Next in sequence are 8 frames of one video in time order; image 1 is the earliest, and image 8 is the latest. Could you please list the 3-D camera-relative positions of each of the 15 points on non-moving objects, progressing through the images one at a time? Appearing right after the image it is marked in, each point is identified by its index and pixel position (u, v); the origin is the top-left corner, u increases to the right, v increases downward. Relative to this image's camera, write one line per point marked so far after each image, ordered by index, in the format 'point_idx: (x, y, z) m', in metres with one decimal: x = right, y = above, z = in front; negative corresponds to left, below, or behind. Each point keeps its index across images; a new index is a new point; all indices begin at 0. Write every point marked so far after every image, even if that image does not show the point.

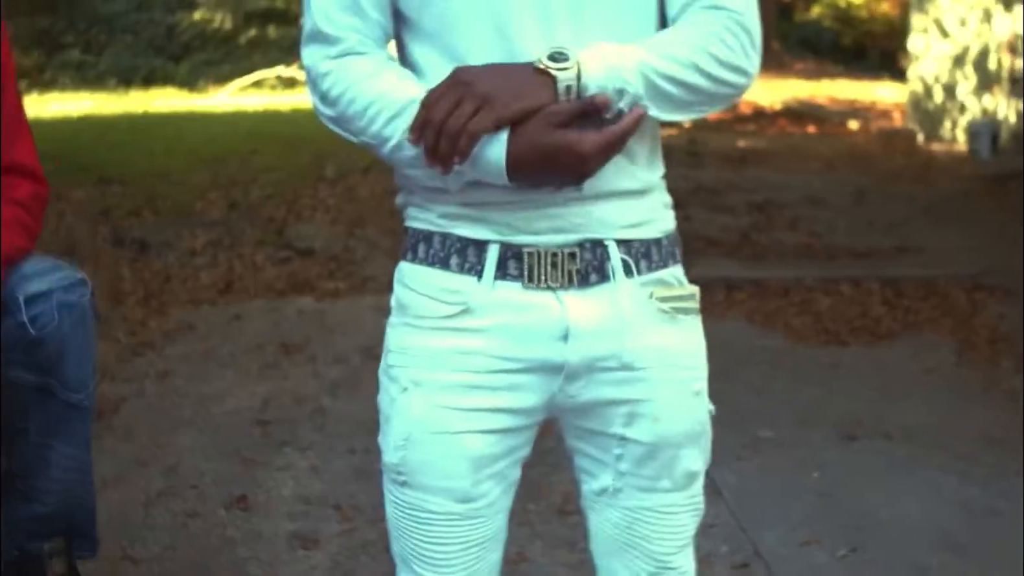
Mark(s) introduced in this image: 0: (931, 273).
0: (+2.7, +0.1, +6.4) m
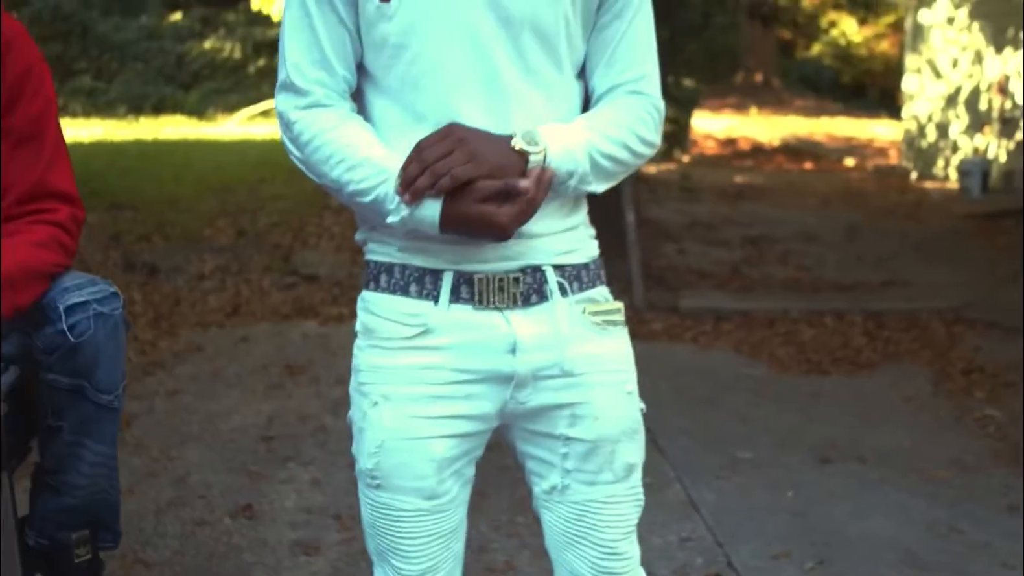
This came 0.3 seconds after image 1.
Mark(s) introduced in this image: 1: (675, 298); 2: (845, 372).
0: (+2.7, -0.1, +6.6) m
1: (+1.1, -0.1, +6.6) m
2: (+1.8, -0.5, +5.4) m
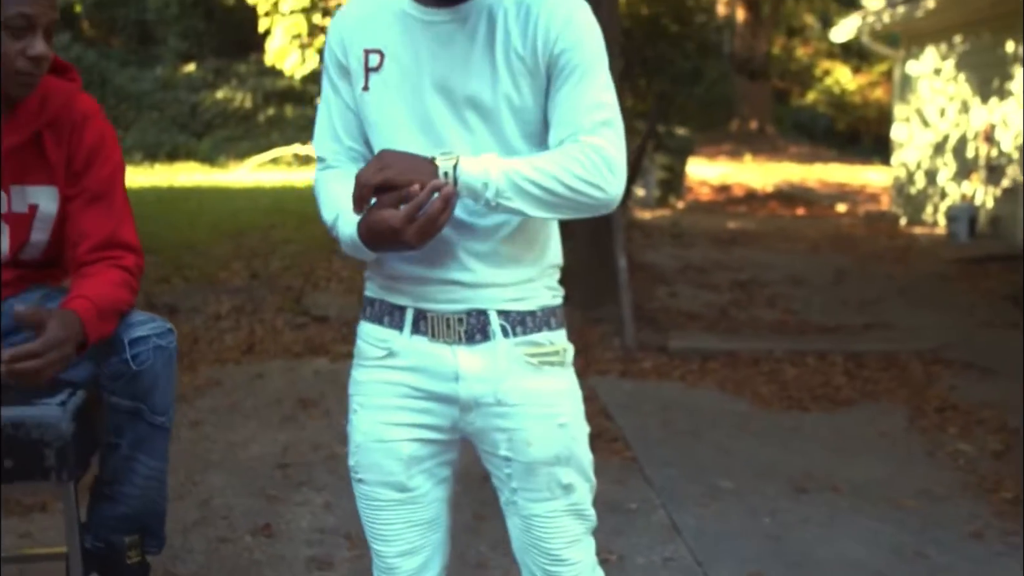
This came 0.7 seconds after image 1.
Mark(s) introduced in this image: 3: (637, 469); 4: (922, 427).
0: (+2.7, -0.4, +7.0) m
1: (+1.1, -0.4, +7.0) m
2: (+1.8, -0.7, +5.8) m
3: (+0.6, -0.9, +4.7) m
4: (+2.3, -0.8, +5.5) m
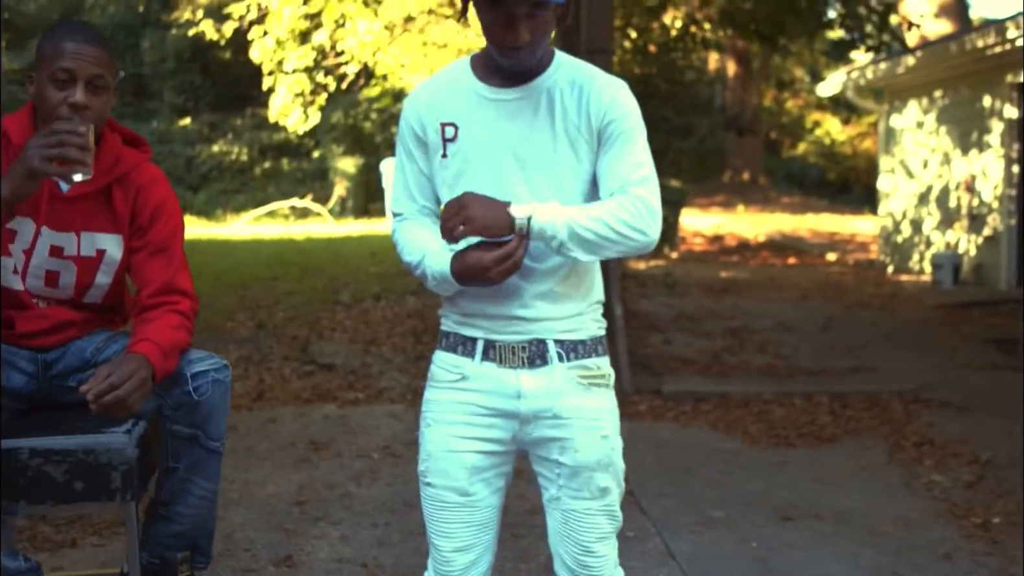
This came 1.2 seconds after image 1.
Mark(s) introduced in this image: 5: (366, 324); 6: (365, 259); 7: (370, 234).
0: (+2.7, -0.7, +7.3) m
1: (+1.1, -0.7, +7.3) m
2: (+1.8, -1.0, +6.1) m
3: (+0.6, -1.1, +5.1) m
4: (+2.3, -1.0, +5.8) m
5: (-1.3, -0.3, +9.2) m
6: (-1.8, +0.4, +12.6) m
7: (-2.1, +0.8, +14.7) m
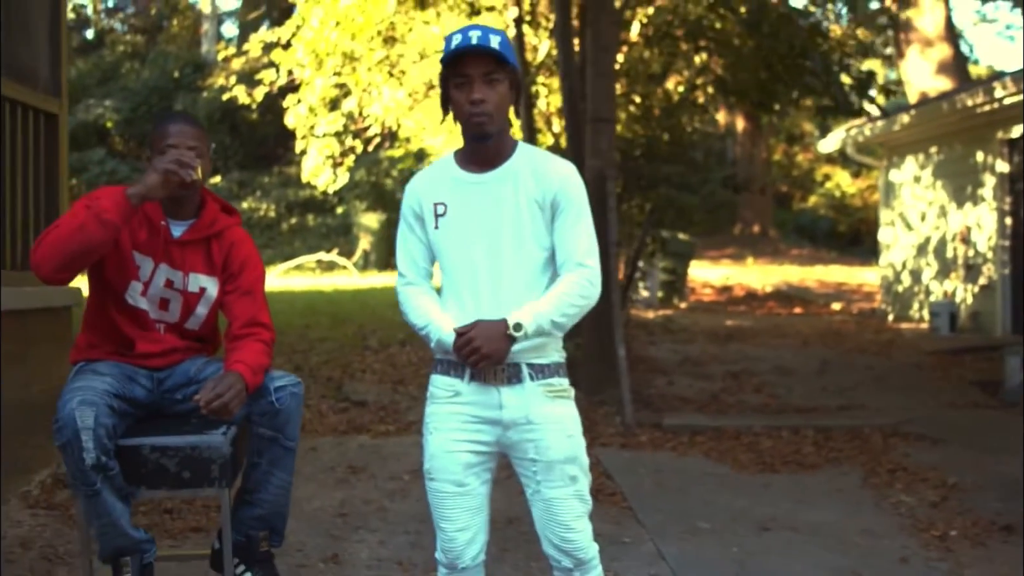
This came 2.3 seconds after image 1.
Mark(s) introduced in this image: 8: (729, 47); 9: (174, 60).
0: (+2.8, -1.1, +8.1) m
1: (+1.2, -1.0, +8.1) m
2: (+1.9, -1.2, +6.8) m
3: (+0.7, -1.3, +5.8) m
4: (+2.4, -1.3, +6.5) m
5: (-1.2, -0.8, +10.1) m
6: (-1.6, -0.3, +13.5) m
7: (-1.9, 0.0, +15.6) m
8: (+2.1, +2.3, +9.6) m
9: (-6.8, +4.5, +19.5) m
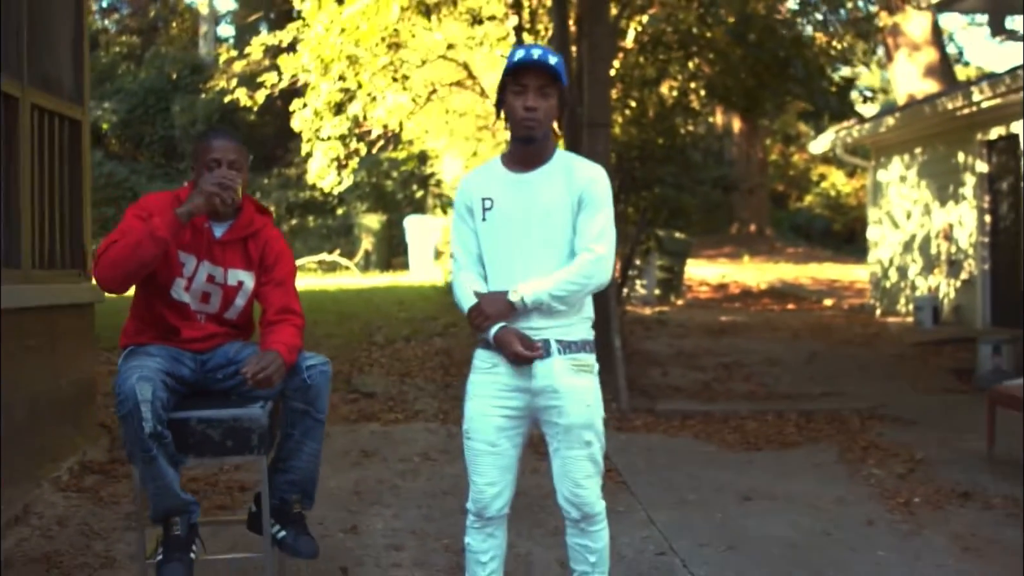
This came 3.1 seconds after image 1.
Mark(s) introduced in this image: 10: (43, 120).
0: (+2.8, -1.0, +8.6) m
1: (+1.2, -1.0, +8.6) m
2: (+1.9, -1.2, +7.3) m
3: (+0.7, -1.3, +6.3) m
4: (+2.4, -1.2, +7.0) m
5: (-1.2, -0.8, +10.6) m
6: (-1.6, -0.3, +14.0) m
7: (-1.9, 0.0, +16.1) m
8: (+2.1, +2.4, +10.1) m
9: (-6.8, +4.5, +20.0) m
10: (-3.2, +1.2, +6.9) m
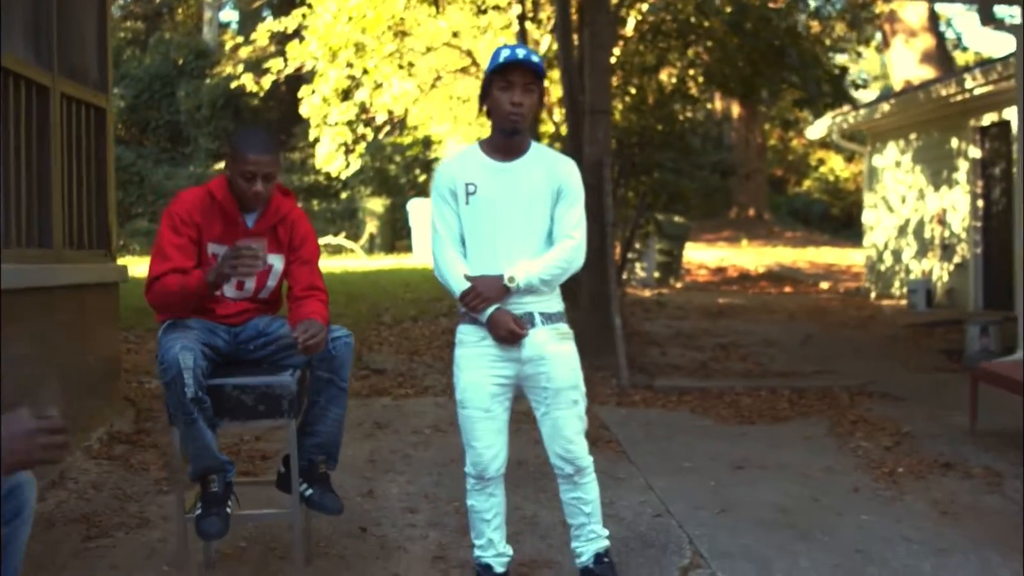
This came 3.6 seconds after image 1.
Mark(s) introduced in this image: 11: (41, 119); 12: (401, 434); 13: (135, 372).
0: (+2.8, -0.9, +8.9) m
1: (+1.3, -0.8, +9.0) m
2: (+2.0, -1.0, +7.7) m
3: (+0.8, -1.1, +6.7) m
4: (+2.4, -1.1, +7.4) m
5: (-1.1, -0.6, +10.9) m
6: (-1.6, 0.0, +14.3) m
7: (-1.9, +0.3, +16.5) m
8: (+2.1, +2.5, +10.4) m
9: (-6.8, +4.9, +20.3) m
10: (-3.2, +1.3, +7.2) m
11: (-3.1, +1.1, +6.6) m
12: (-0.8, -1.1, +7.4) m
13: (-3.4, -0.8, +8.9) m
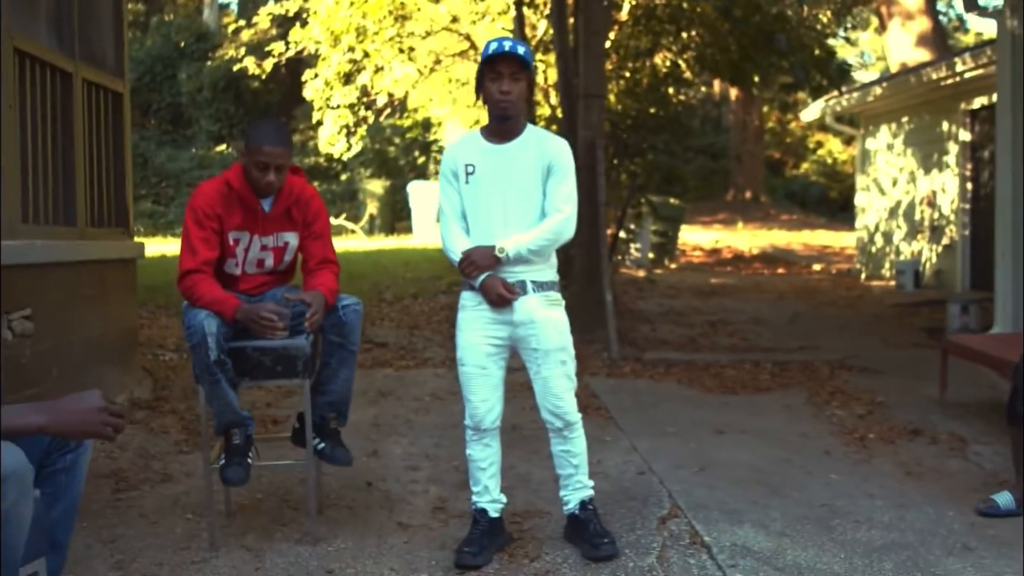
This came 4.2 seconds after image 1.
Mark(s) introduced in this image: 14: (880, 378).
0: (+2.8, -0.7, +9.4) m
1: (+1.2, -0.6, +9.4) m
2: (+1.9, -0.9, +8.2) m
3: (+0.7, -1.0, +7.1) m
4: (+2.4, -0.9, +7.9) m
5: (-1.2, -0.3, +11.3) m
6: (-1.6, +0.3, +14.8) m
7: (-1.9, +0.7, +16.9) m
8: (+2.1, +2.8, +10.8) m
9: (-6.8, +5.3, +20.6) m
10: (-3.2, +1.5, +7.6) m
11: (-3.1, +1.3, +7.0) m
12: (-0.9, -0.9, +7.9) m
13: (-3.4, -0.5, +9.3) m
14: (+3.2, -0.8, +8.7) m
